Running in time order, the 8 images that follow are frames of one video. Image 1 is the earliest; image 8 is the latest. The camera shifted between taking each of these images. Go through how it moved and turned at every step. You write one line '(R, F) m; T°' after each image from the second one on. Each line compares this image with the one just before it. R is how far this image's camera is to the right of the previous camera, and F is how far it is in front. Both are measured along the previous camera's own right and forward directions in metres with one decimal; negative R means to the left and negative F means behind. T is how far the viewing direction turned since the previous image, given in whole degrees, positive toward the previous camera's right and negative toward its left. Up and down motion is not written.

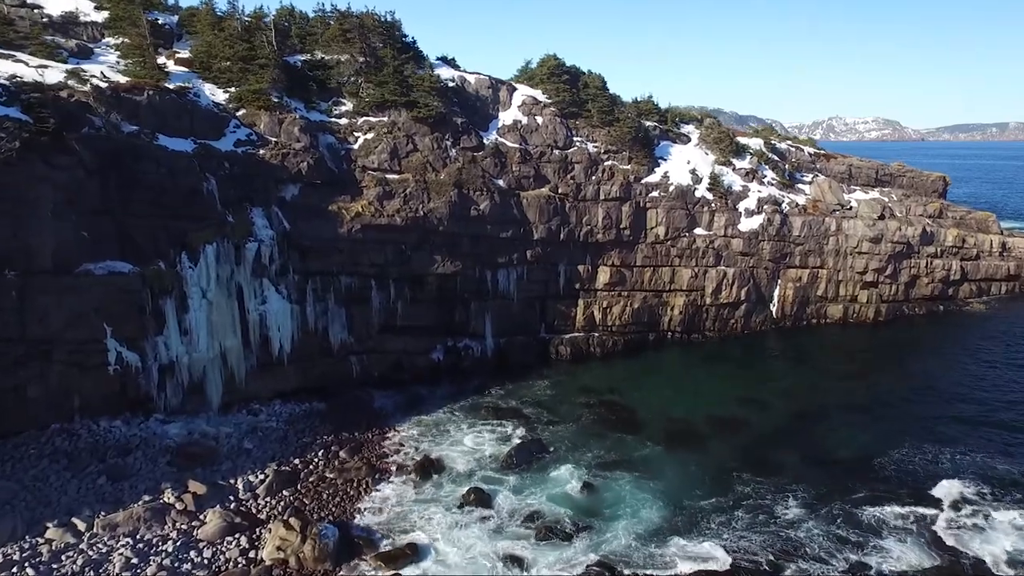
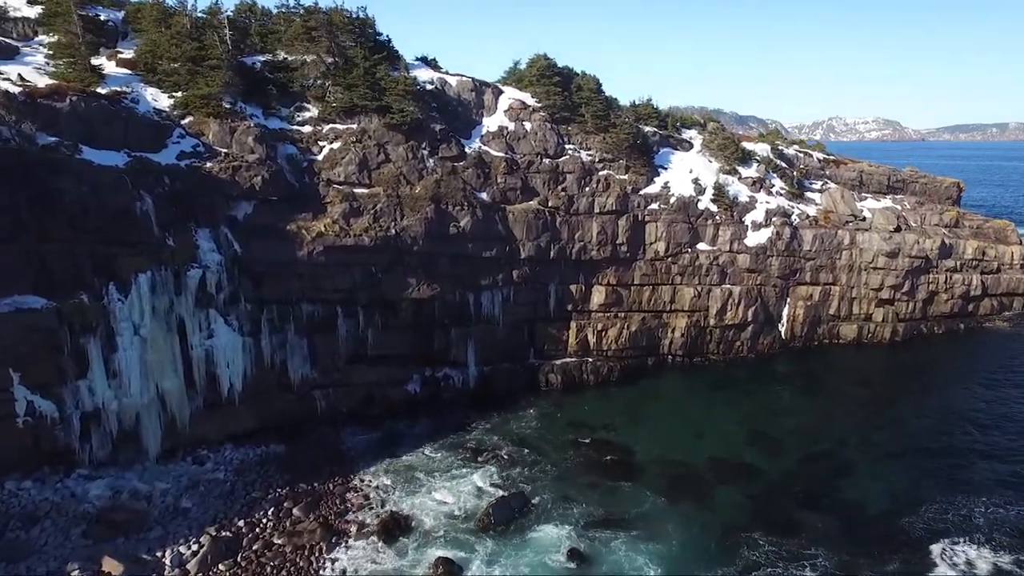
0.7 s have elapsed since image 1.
(+1.0, +3.7) m; 0°
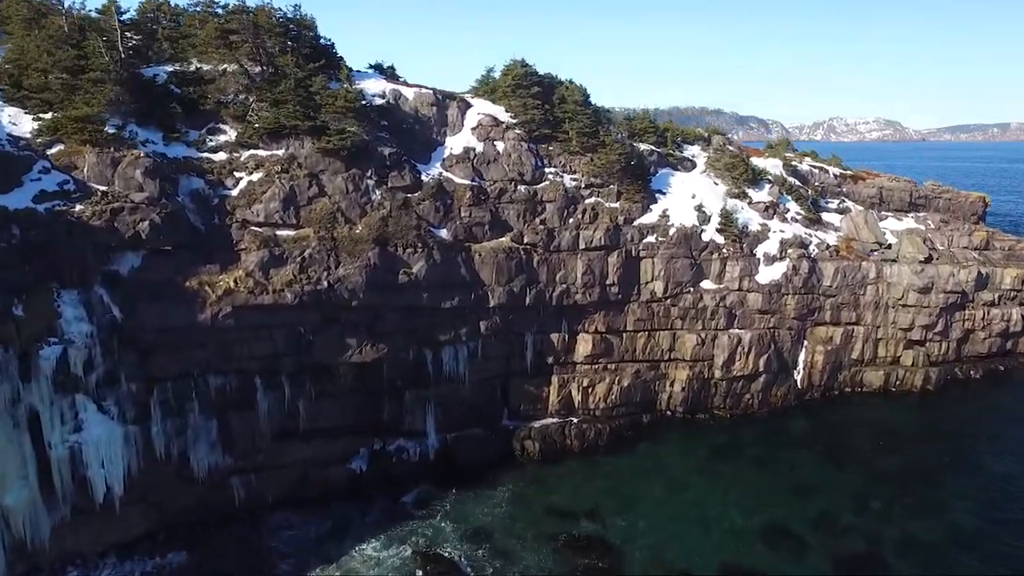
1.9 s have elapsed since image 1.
(+1.8, +6.1) m; 0°
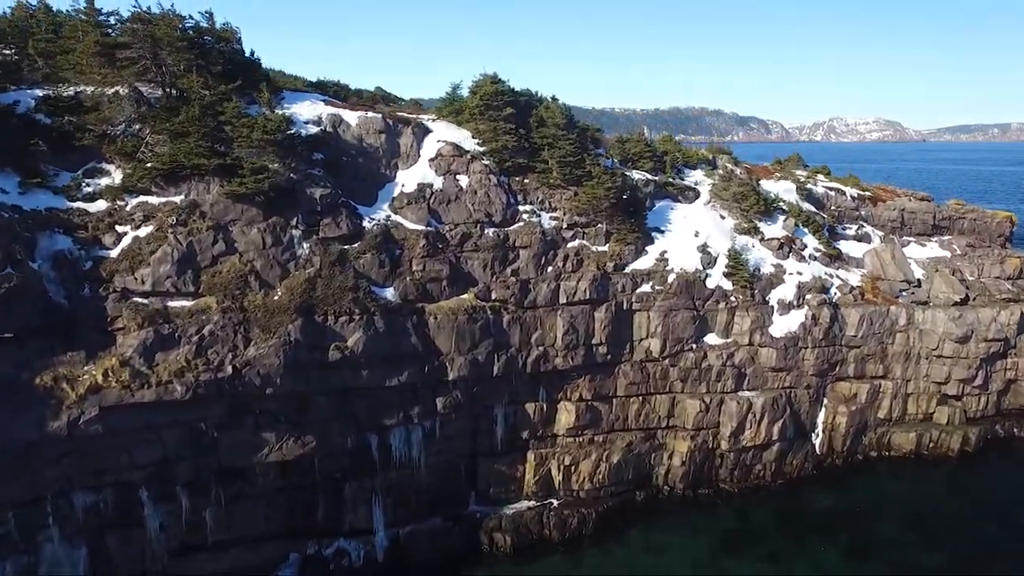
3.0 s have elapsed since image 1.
(+1.6, +5.5) m; 0°
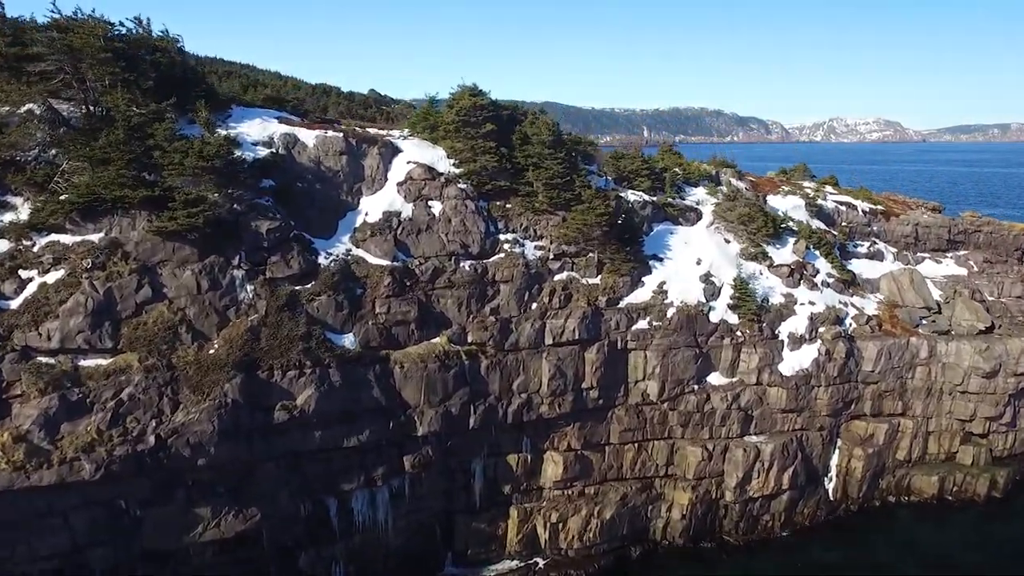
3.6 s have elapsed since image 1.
(+0.9, +3.0) m; 0°
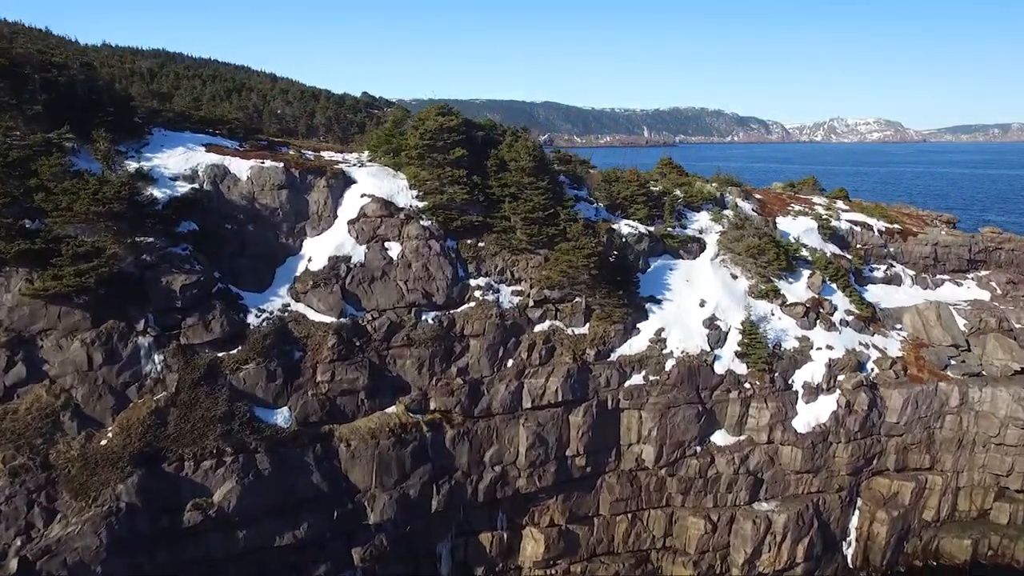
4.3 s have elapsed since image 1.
(+1.1, +3.5) m; 0°
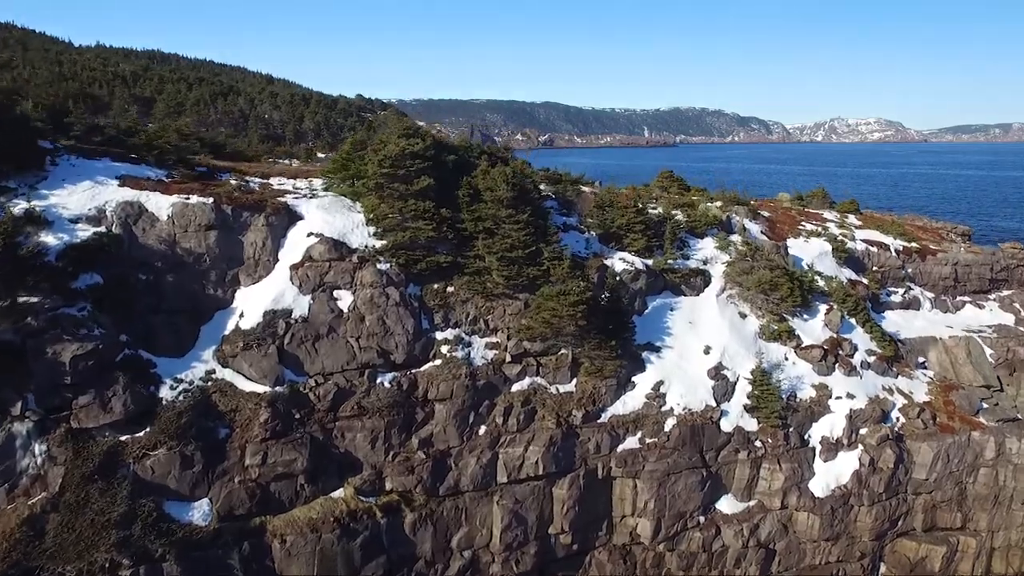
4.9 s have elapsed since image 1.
(+0.9, +3.1) m; 0°
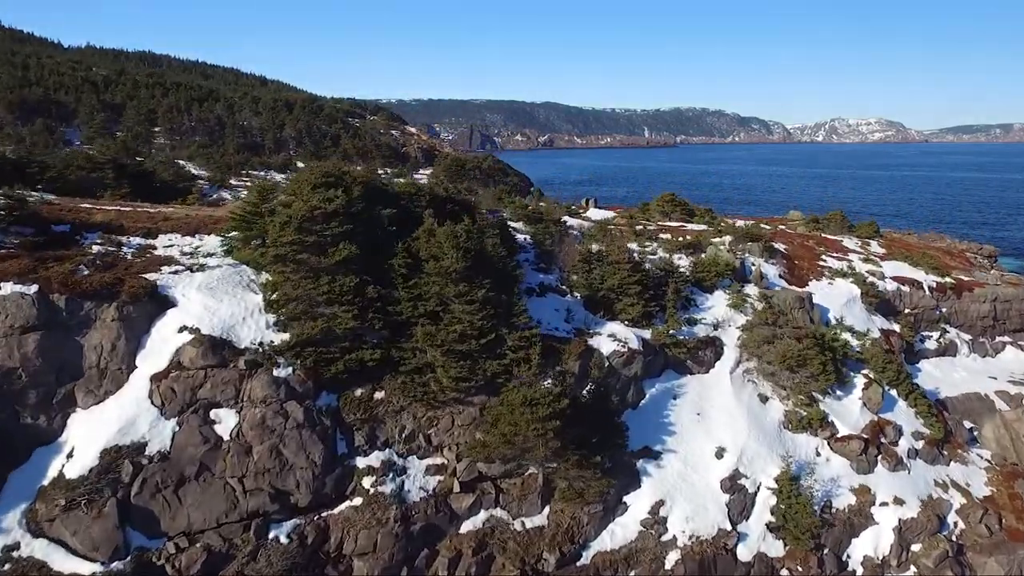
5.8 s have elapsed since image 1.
(+1.3, +4.7) m; 0°
